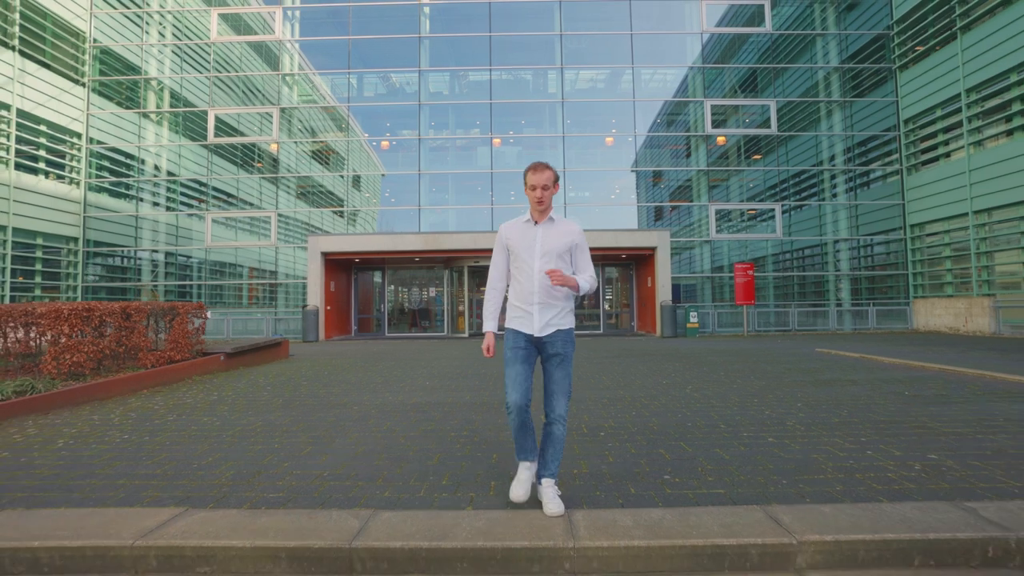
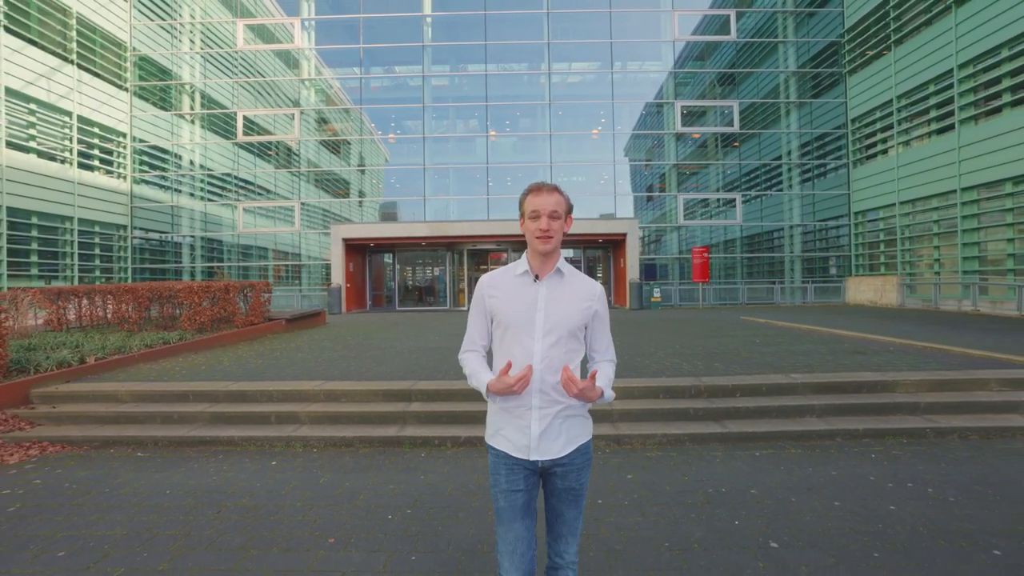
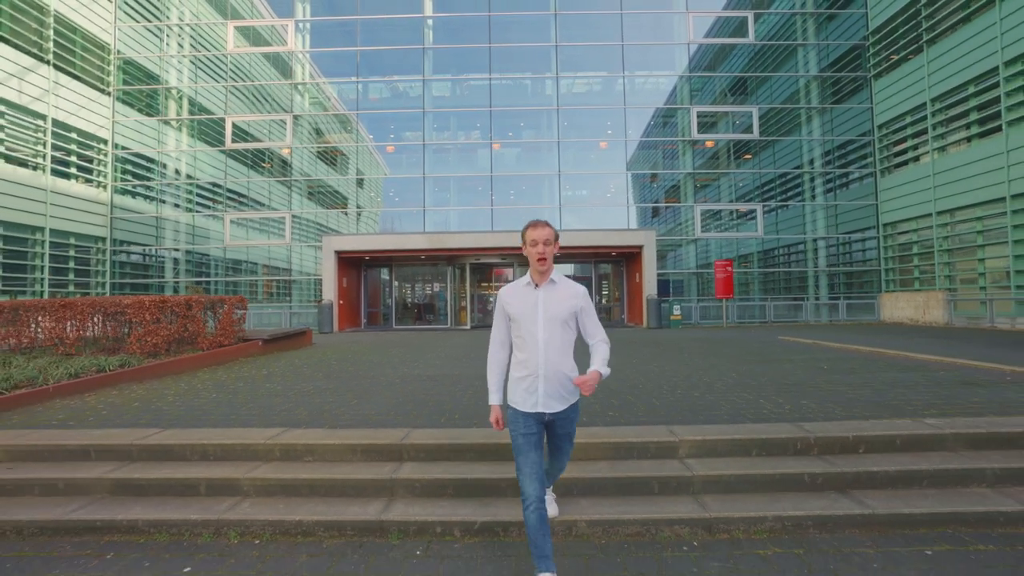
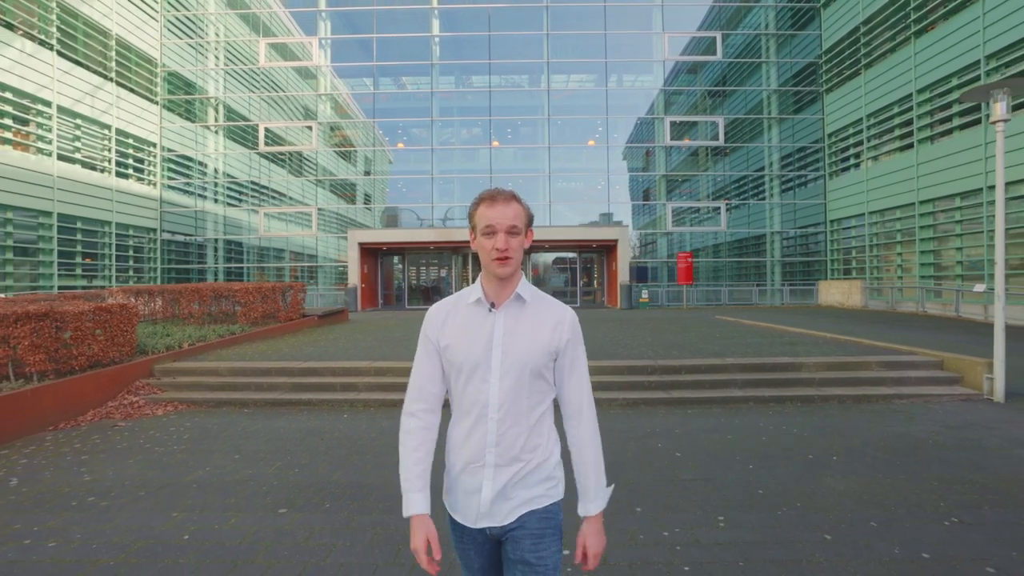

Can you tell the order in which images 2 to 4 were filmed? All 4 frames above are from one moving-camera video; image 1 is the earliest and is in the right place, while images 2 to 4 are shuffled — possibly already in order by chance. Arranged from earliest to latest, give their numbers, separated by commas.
3, 2, 4
